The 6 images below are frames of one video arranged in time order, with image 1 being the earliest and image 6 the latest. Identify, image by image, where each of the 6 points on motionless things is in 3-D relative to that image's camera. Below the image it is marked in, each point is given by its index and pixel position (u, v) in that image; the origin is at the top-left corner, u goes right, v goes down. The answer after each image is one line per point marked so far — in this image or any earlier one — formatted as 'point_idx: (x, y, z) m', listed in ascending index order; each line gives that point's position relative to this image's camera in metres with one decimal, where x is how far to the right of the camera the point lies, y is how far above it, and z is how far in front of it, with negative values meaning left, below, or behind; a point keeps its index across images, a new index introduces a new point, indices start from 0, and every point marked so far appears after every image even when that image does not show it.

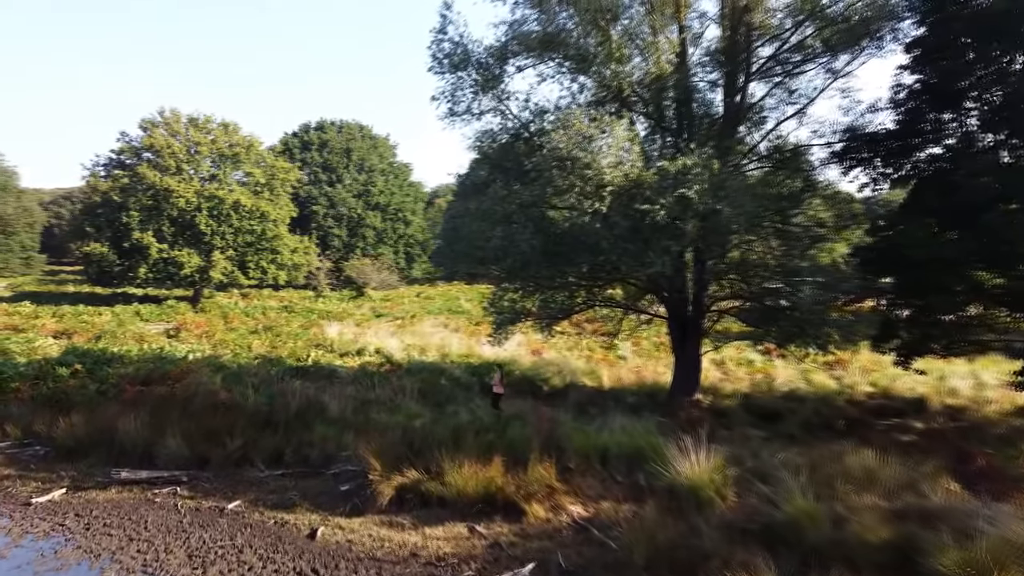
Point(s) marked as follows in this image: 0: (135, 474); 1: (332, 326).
0: (-3.3, -1.6, +5.5) m
1: (-4.4, -0.9, +14.9) m
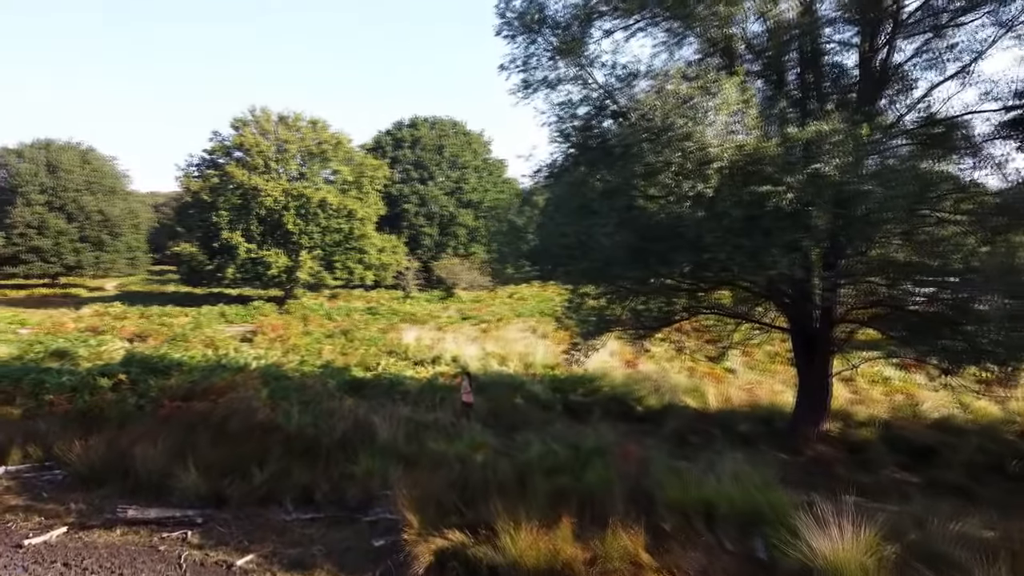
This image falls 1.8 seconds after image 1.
0: (-2.8, -1.7, +4.7) m
1: (-2.4, -1.0, +14.2) m
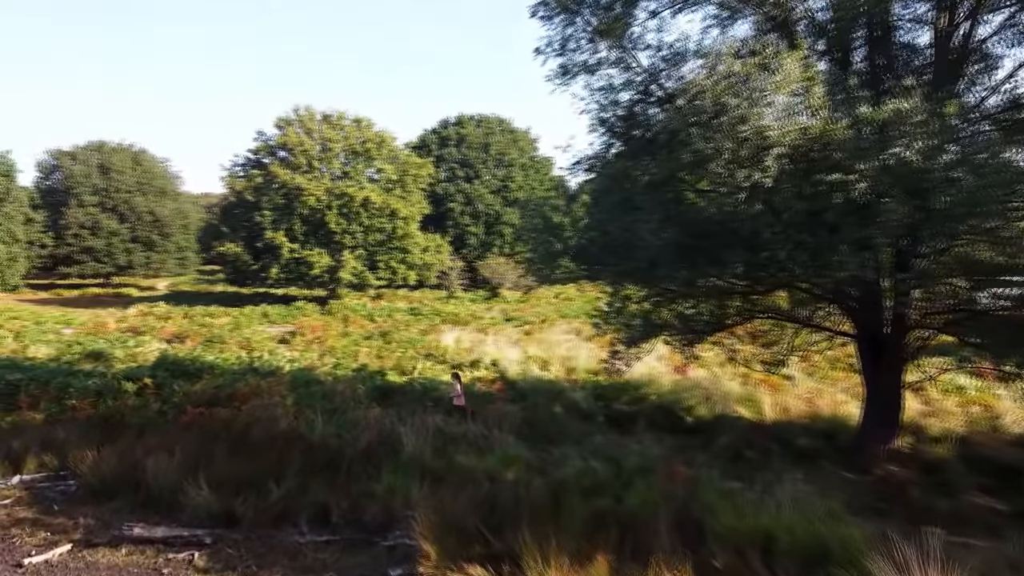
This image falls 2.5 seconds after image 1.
0: (-2.6, -1.7, +4.4) m
1: (-1.4, -1.0, +13.9) m
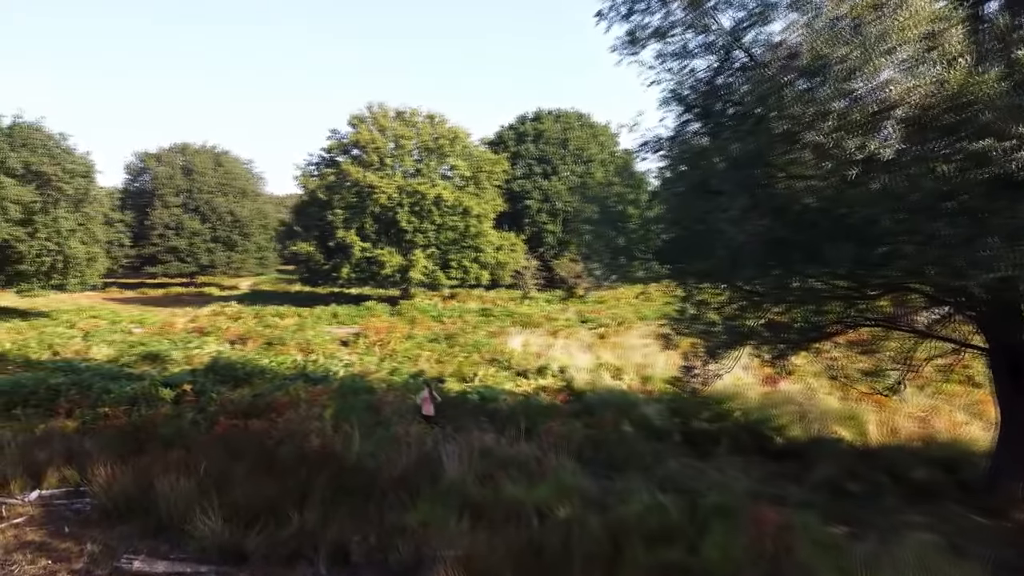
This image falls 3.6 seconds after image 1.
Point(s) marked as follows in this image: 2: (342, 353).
0: (-2.3, -1.8, +4.0) m
1: (+0.1, -1.0, +13.2) m
2: (-2.7, -1.0, +9.8) m
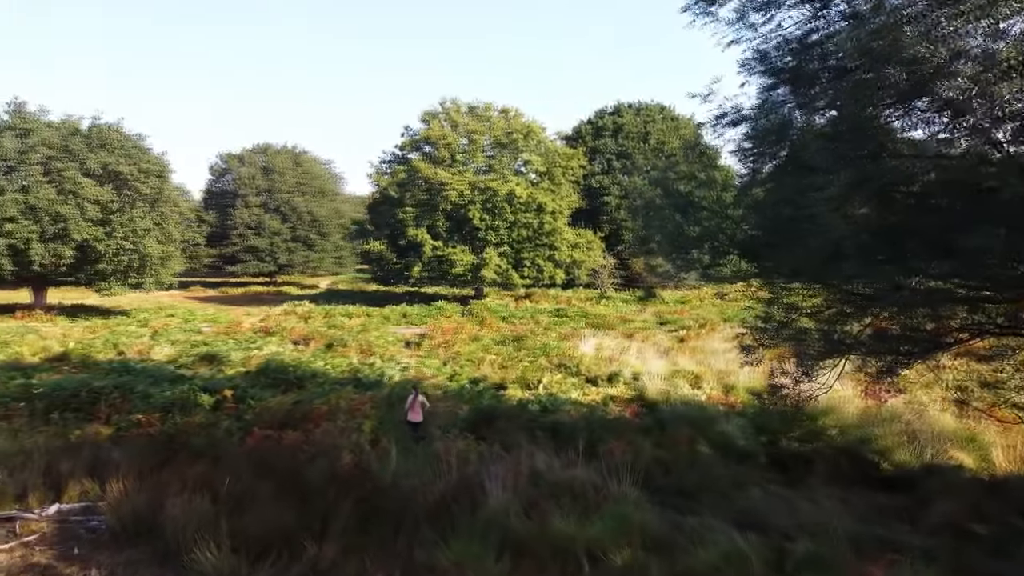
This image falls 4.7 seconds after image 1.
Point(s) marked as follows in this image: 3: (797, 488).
0: (-2.1, -1.8, +3.6) m
1: (+1.6, -1.0, +12.3) m
2: (-1.7, -1.0, +9.4) m
3: (+2.7, -1.9, +5.8) m
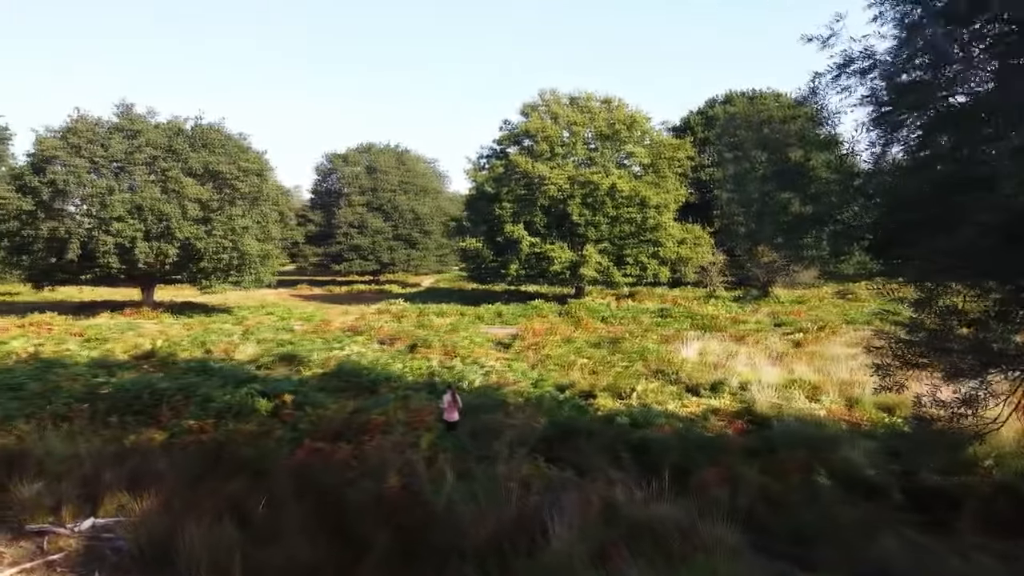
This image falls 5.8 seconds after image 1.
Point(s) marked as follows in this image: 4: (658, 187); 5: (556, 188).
0: (-1.8, -1.8, +3.1) m
1: (+3.4, -0.9, +11.1) m
2: (-0.3, -1.0, +8.8) m
3: (+3.3, -1.9, +4.4) m
4: (+4.8, +3.2, +19.4) m
5: (+1.7, +3.0, +18.9) m
